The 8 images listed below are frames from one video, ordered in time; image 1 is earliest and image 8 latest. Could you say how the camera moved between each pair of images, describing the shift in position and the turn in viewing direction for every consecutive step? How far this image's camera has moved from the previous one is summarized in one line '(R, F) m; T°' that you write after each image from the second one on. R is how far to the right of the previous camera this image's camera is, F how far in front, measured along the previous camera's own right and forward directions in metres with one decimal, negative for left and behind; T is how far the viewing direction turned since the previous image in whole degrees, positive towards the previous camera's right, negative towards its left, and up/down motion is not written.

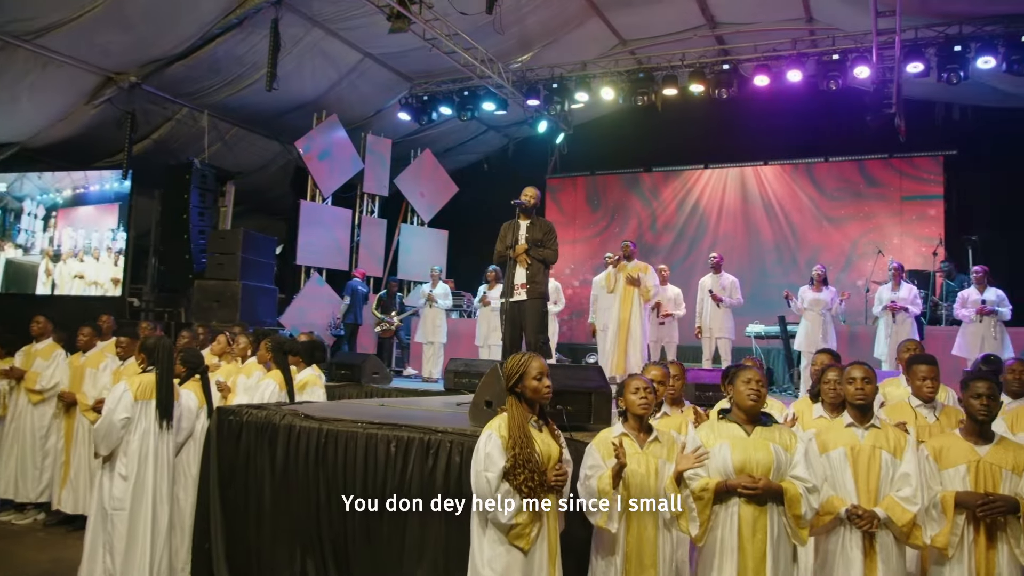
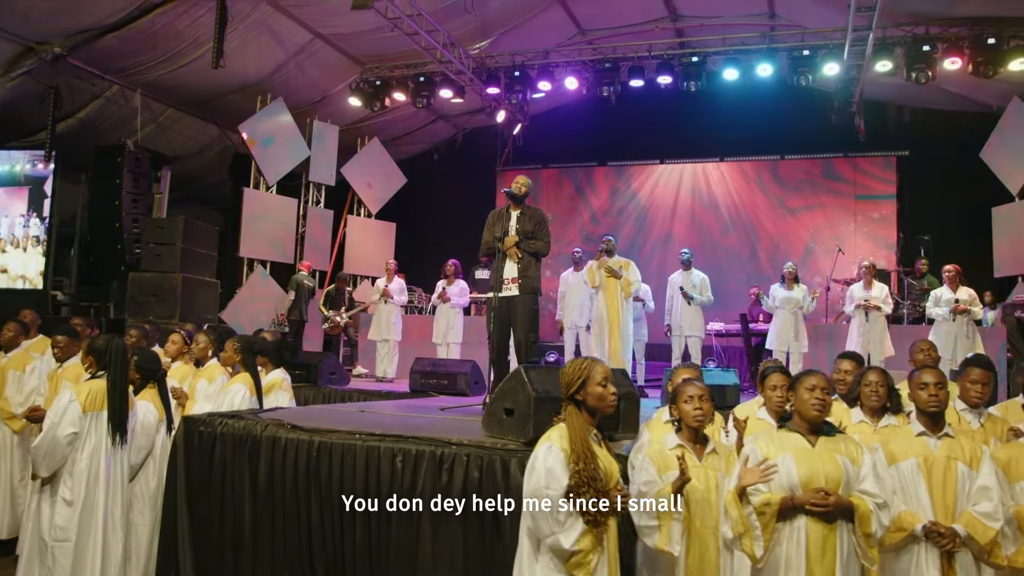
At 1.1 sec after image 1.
(-0.5, +0.5) m; +6°
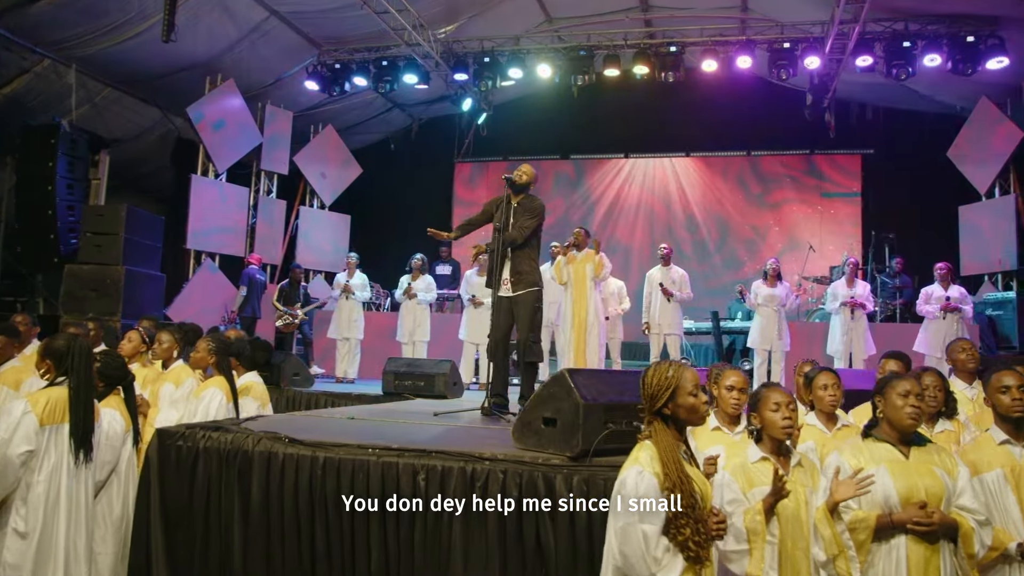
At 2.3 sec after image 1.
(-0.4, +0.5) m; +5°
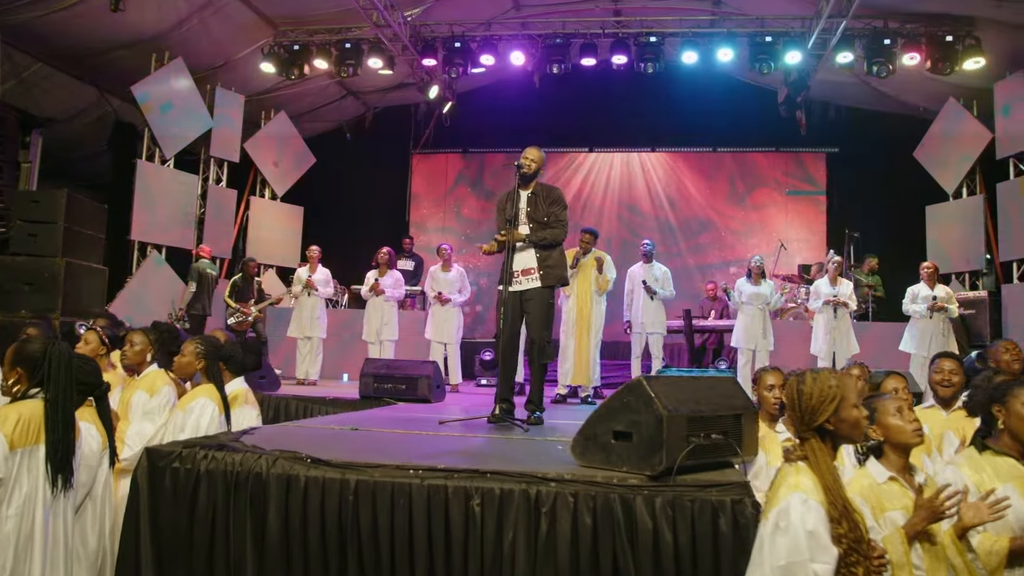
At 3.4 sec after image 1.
(-0.5, +0.5) m; +5°
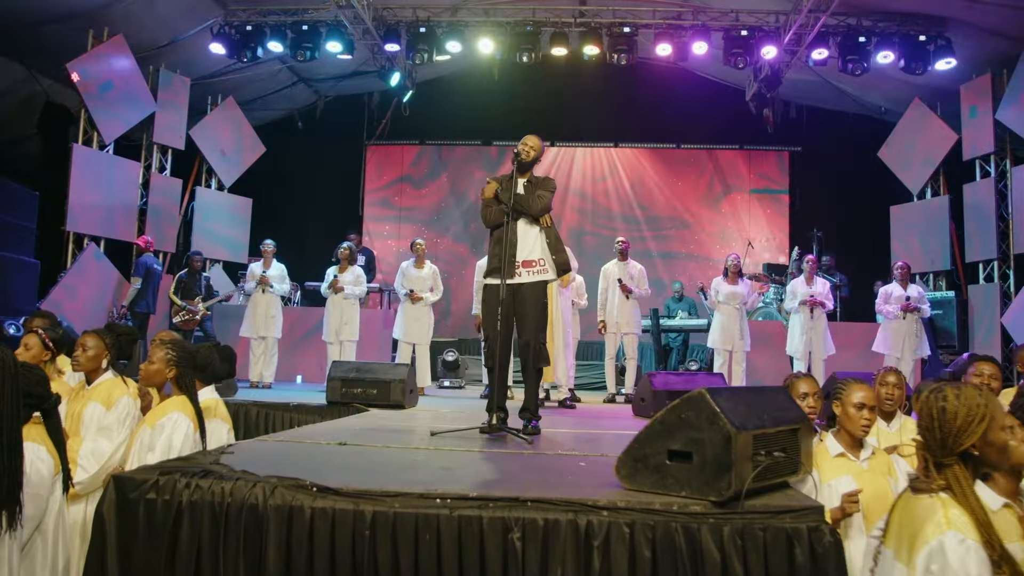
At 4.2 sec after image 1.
(-0.3, +0.4) m; +5°
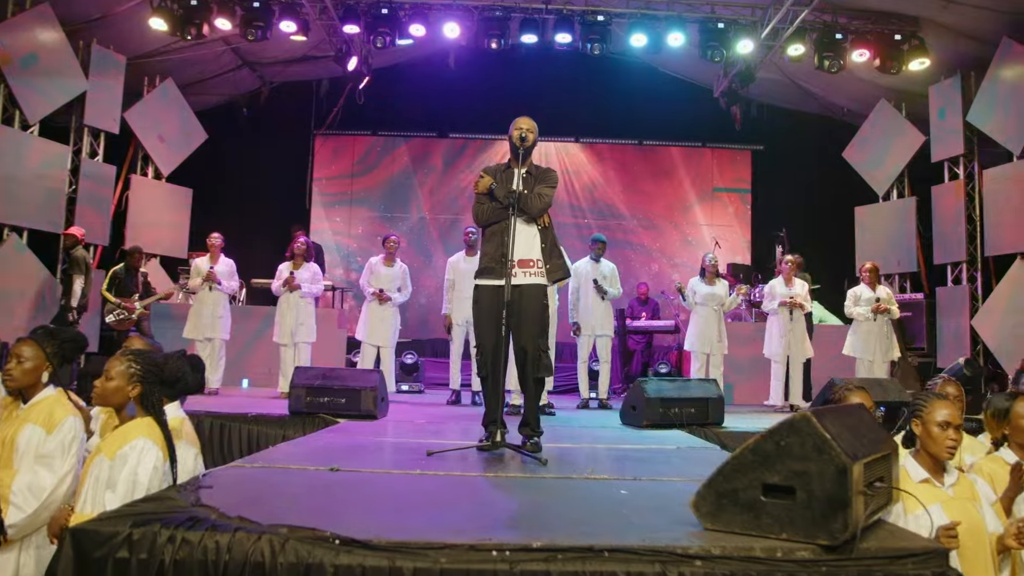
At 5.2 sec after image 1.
(-0.4, +0.5) m; +5°
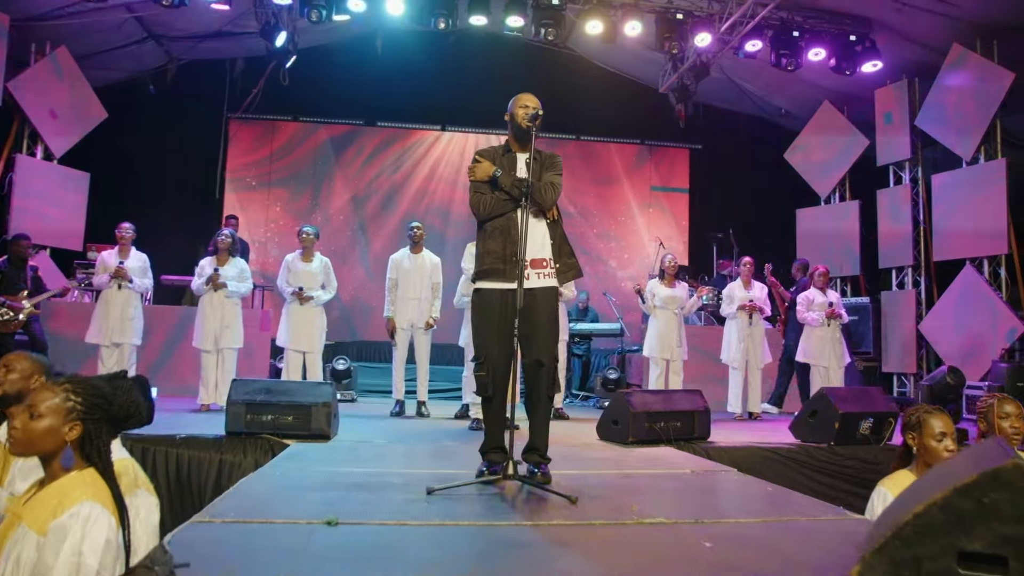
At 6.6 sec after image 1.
(-0.5, +0.6) m; +7°
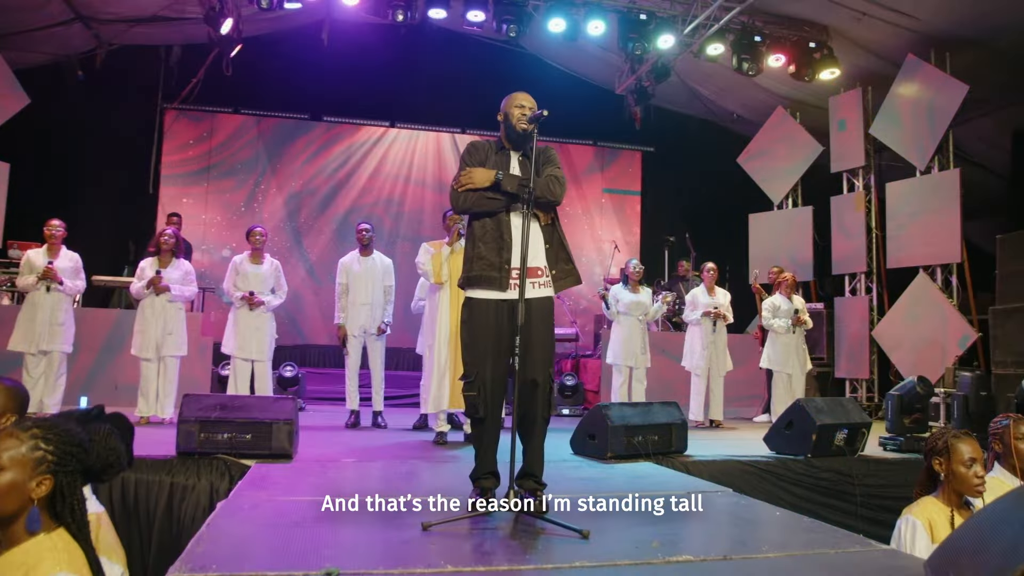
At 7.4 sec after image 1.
(-0.3, +0.3) m; +5°
